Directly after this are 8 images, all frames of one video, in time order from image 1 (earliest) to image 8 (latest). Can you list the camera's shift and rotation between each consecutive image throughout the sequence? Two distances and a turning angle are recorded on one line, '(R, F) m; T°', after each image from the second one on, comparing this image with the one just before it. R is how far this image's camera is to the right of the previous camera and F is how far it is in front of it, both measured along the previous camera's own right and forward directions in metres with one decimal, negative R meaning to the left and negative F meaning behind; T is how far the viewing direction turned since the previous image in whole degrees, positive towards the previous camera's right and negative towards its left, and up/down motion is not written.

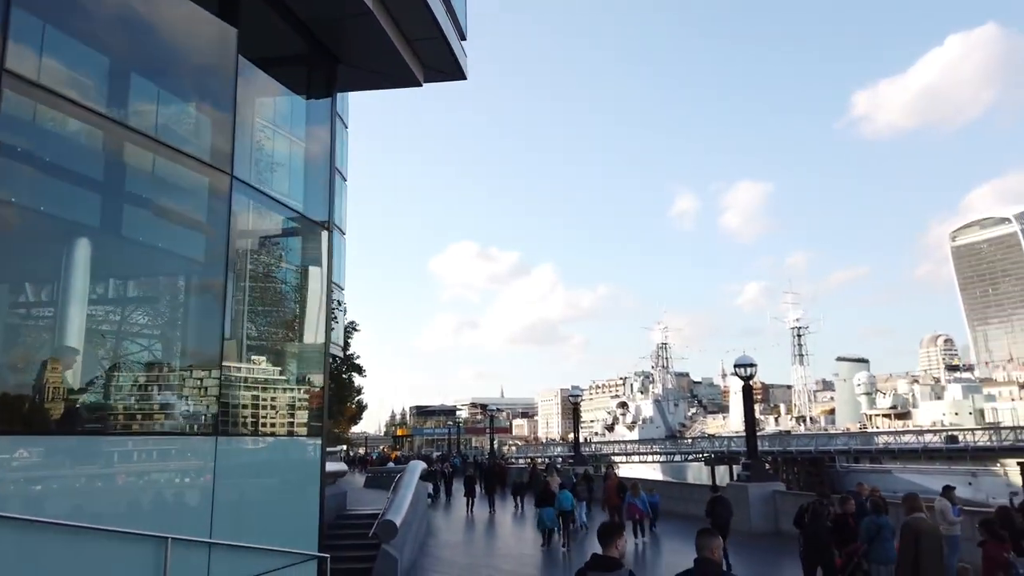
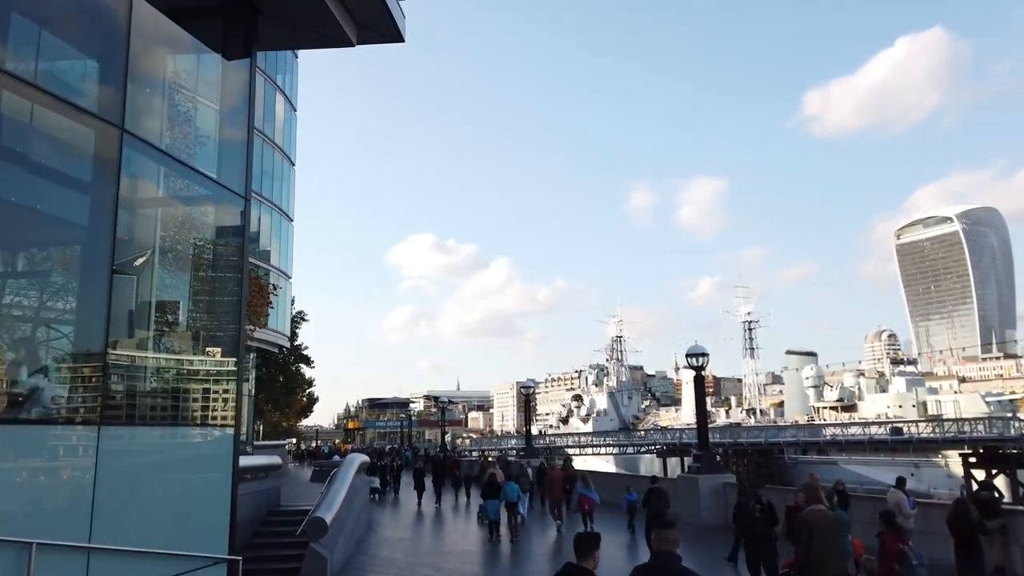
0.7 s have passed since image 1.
(+0.2, +0.7) m; +3°
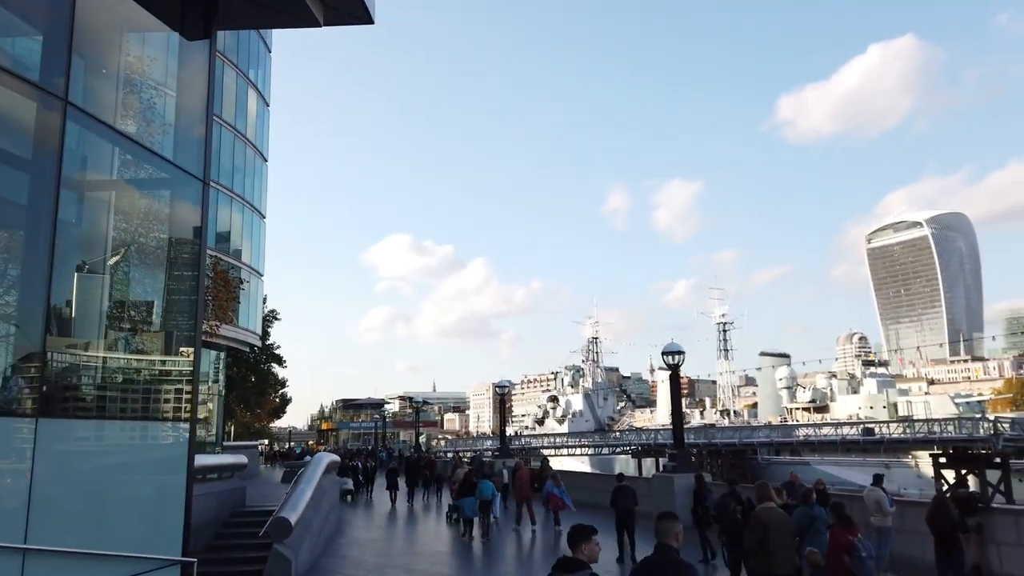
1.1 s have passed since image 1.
(0.0, +0.3) m; +2°
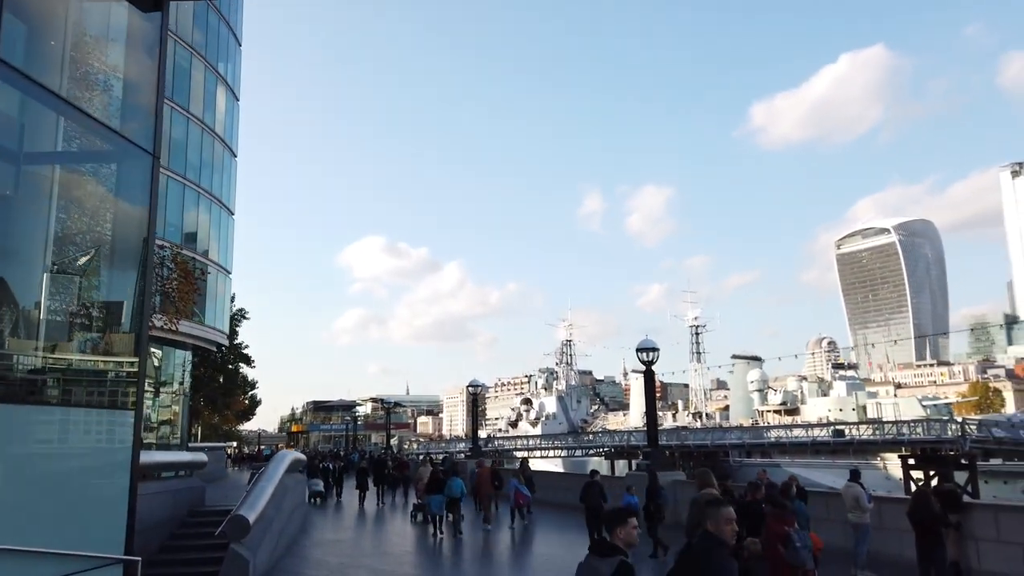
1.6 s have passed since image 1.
(0.0, +0.4) m; +2°
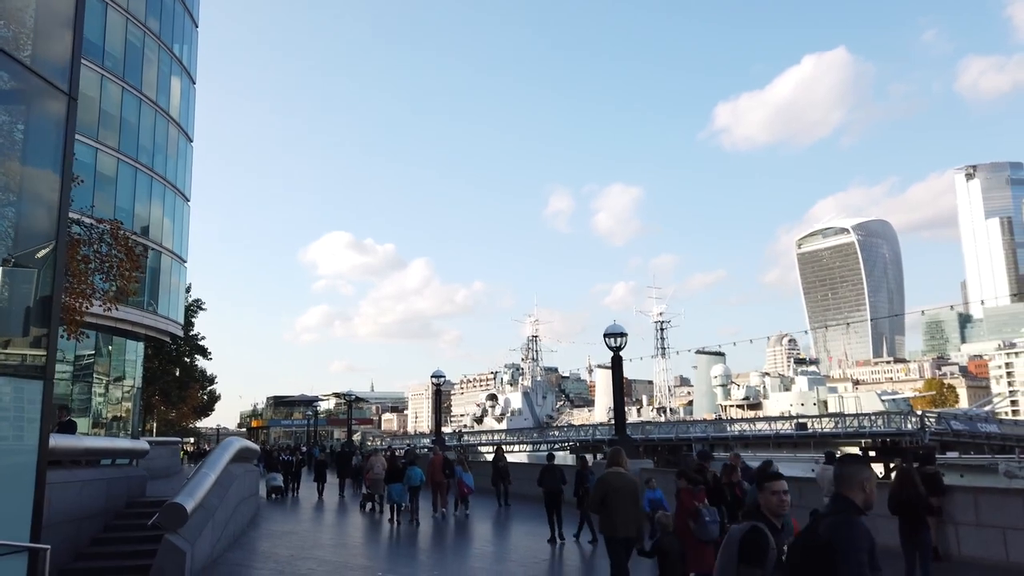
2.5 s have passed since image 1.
(+0.1, +0.6) m; +3°
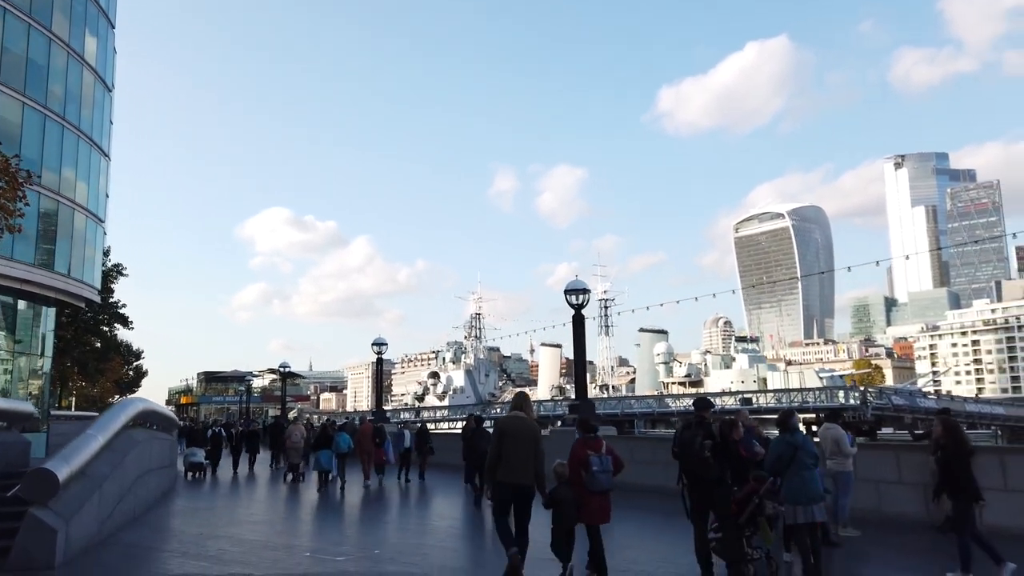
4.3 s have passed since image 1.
(-0.2, +1.6) m; +4°
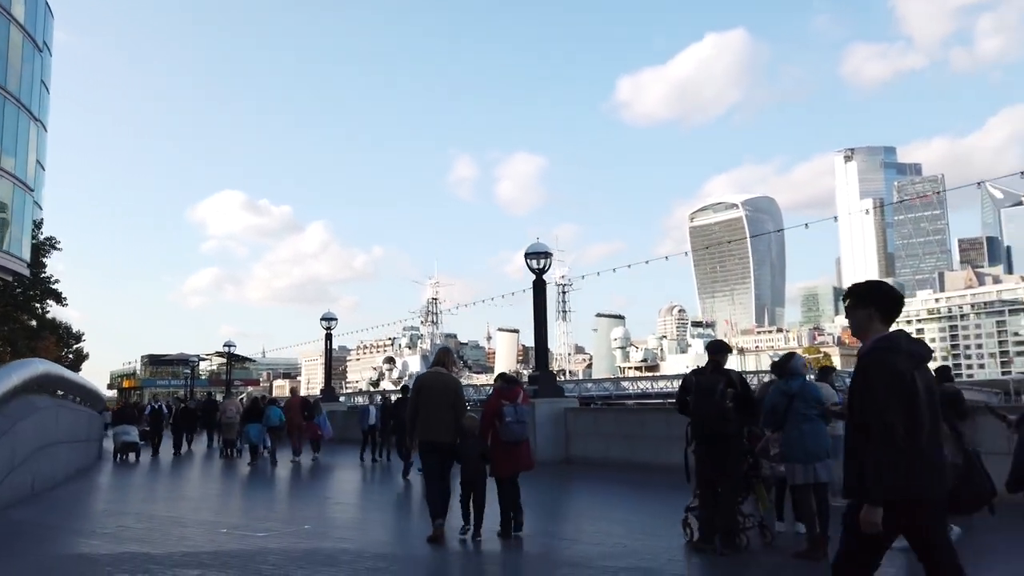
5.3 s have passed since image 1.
(0.0, +1.0) m; +3°
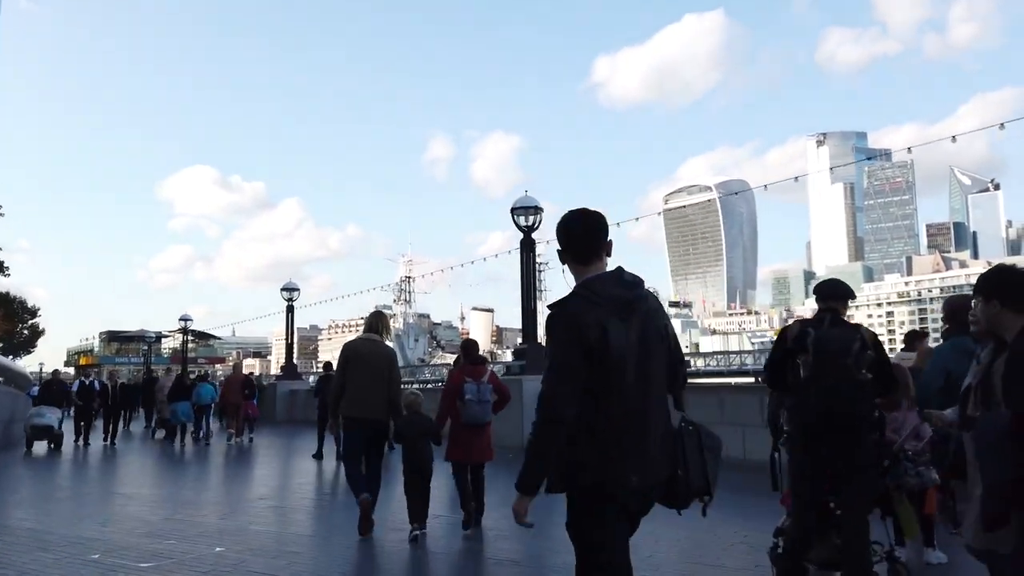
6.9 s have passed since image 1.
(-0.2, +1.9) m; +2°
